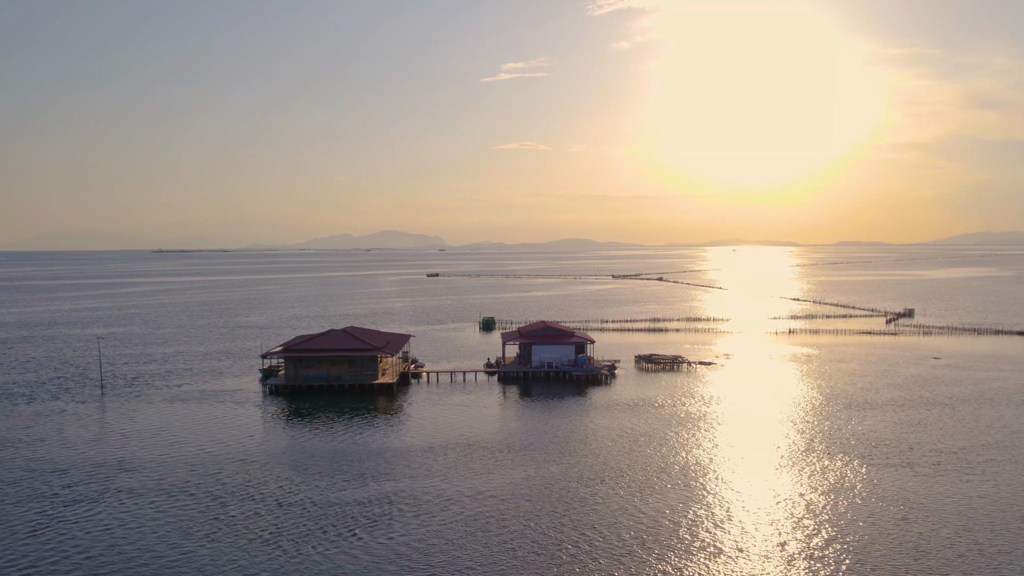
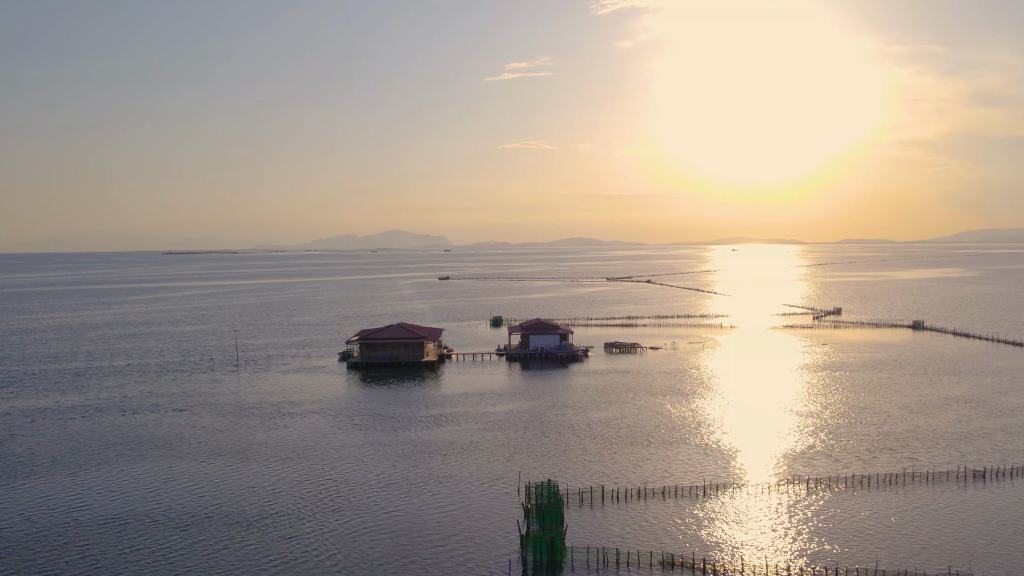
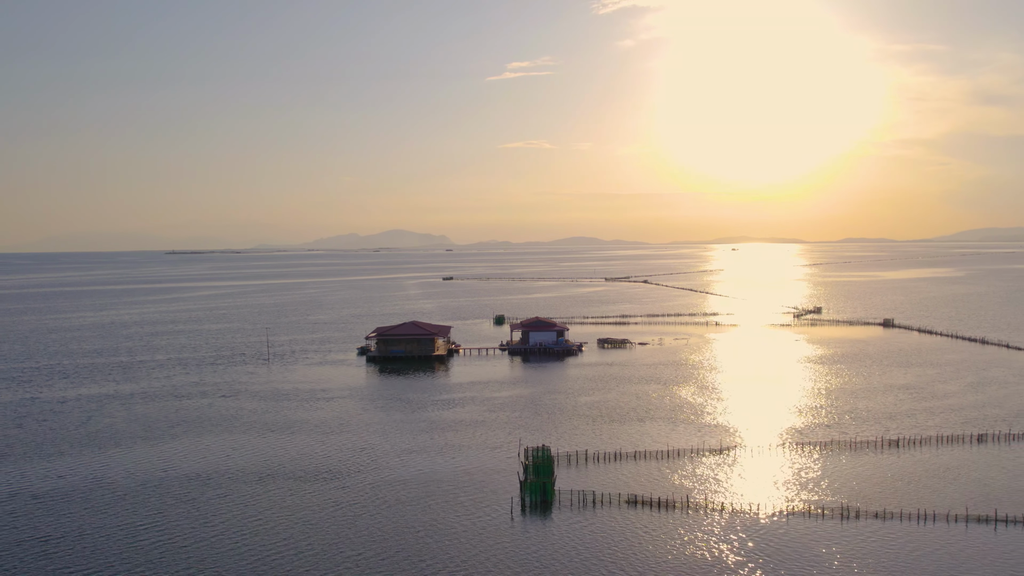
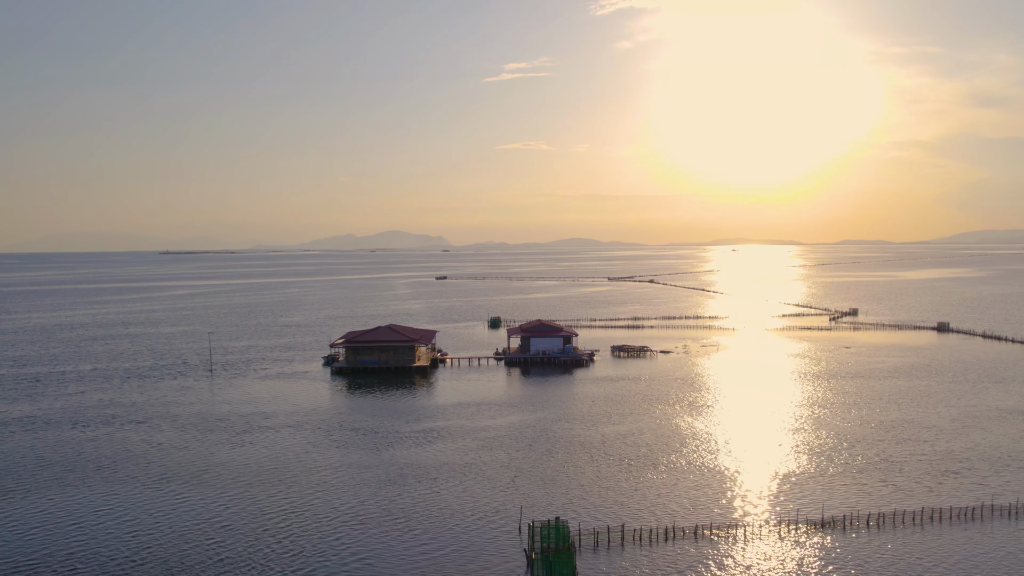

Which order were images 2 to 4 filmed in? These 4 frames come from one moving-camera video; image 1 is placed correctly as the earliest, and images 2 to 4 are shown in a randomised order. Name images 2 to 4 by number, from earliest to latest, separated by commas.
4, 2, 3
